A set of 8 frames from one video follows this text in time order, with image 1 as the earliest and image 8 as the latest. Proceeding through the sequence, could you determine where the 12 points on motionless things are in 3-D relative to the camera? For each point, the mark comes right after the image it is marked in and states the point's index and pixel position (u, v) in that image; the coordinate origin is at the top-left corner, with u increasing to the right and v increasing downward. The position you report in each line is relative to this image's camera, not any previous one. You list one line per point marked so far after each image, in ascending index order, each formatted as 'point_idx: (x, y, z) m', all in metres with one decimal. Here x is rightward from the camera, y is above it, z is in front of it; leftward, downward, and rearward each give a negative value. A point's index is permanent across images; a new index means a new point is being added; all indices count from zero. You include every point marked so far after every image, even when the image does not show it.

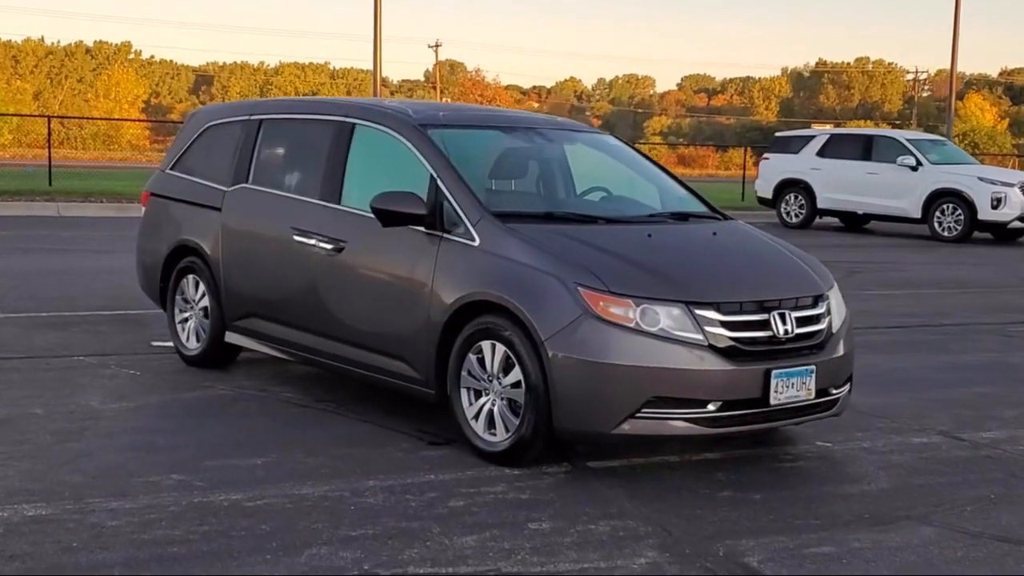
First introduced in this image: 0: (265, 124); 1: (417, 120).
0: (-1.3, +0.9, +7.8) m
1: (-0.5, +0.8, +6.8) m
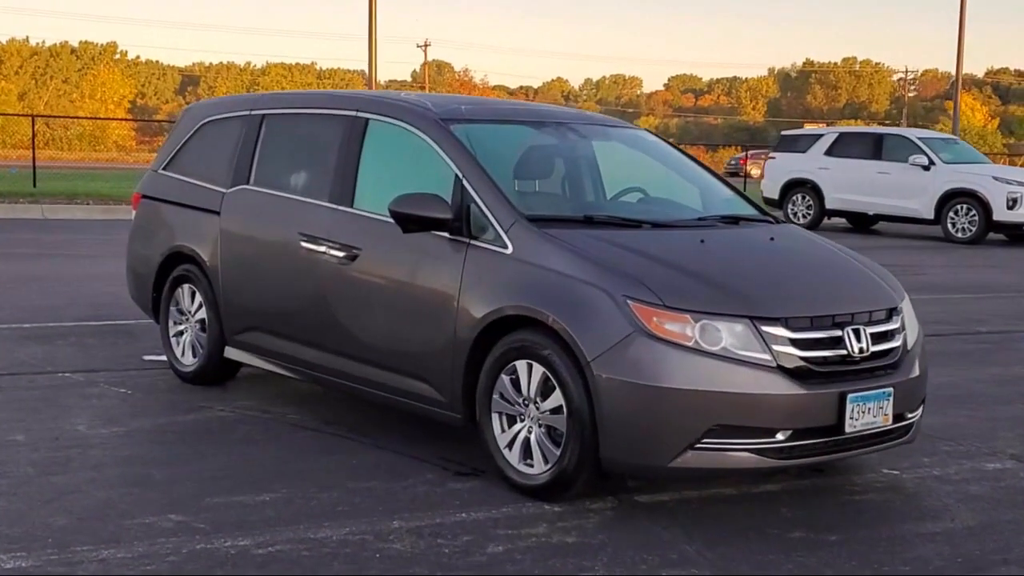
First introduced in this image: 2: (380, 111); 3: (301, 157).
0: (-1.2, +0.8, +7.2) m
1: (-0.3, +0.7, +6.2) m
2: (-0.6, +0.8, +6.4) m
3: (-1.0, +0.6, +6.8) m
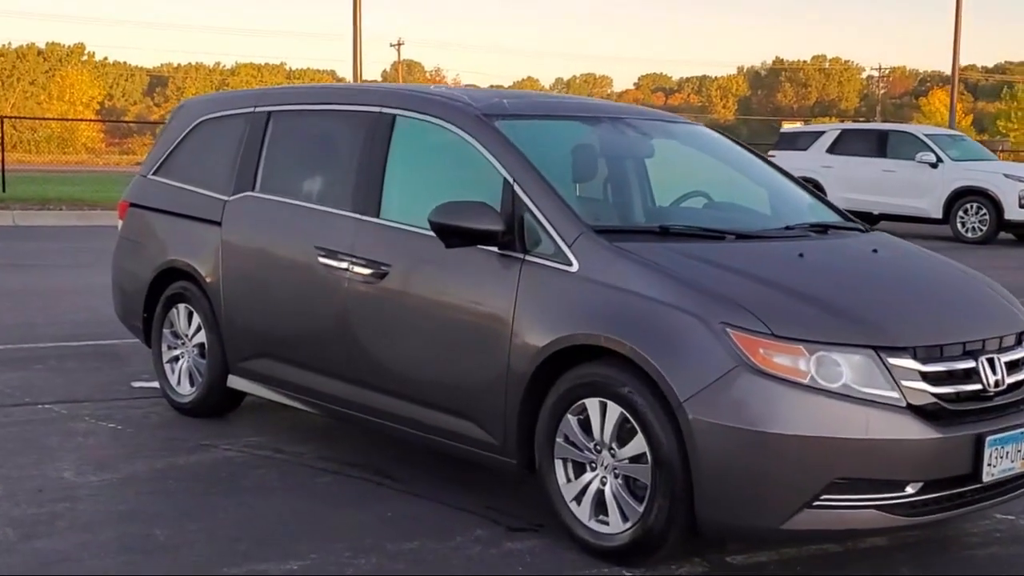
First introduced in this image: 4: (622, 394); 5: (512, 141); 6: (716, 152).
0: (-1.1, +0.7, +6.4) m
1: (-0.1, +0.7, +5.4) m
2: (-0.4, +0.7, +5.6) m
3: (-0.8, +0.5, +6.0) m
4: (+0.3, -0.3, +4.4) m
5: (0.0, +0.5, +5.1) m
6: (+0.8, +0.6, +5.9) m
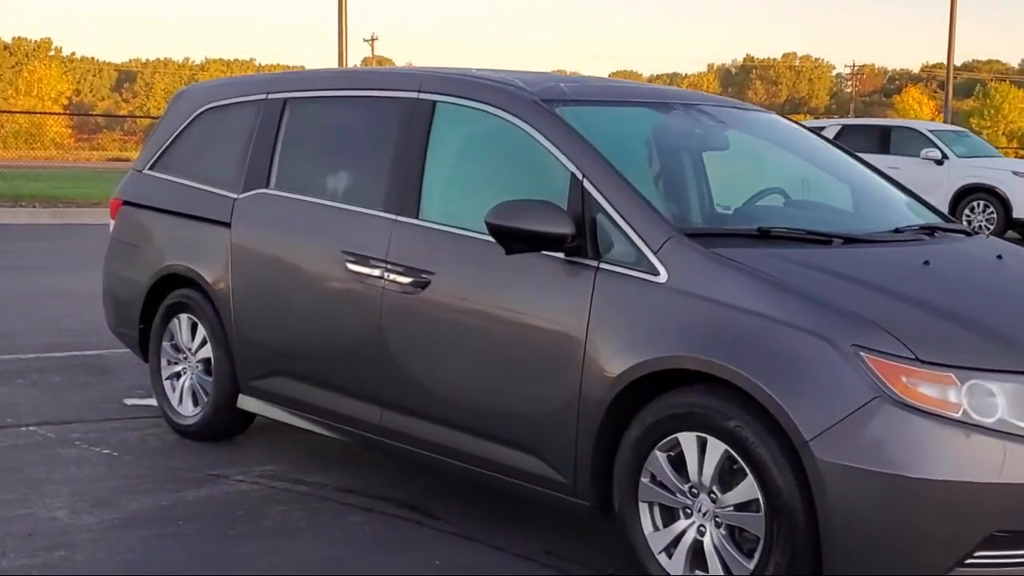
0: (-0.9, +0.7, +5.7) m
1: (+0.1, +0.6, +4.7) m
2: (-0.2, +0.7, +4.9) m
3: (-0.6, +0.5, +5.3) m
4: (+0.6, -0.4, +3.7) m
5: (+0.2, +0.5, +4.4) m
6: (+1.0, +0.5, +5.2) m
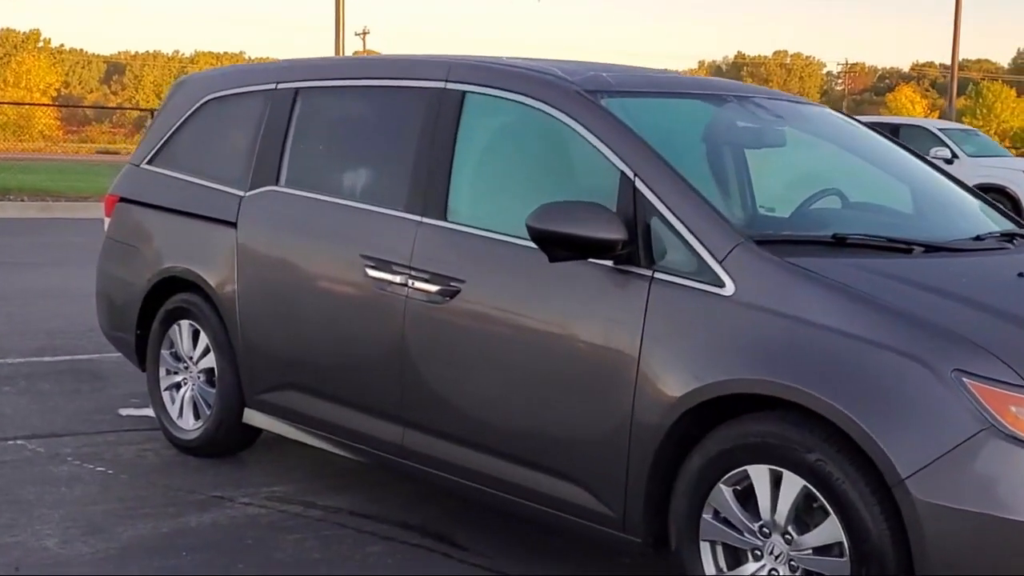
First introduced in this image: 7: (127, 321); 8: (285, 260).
0: (-0.8, +0.7, +5.2) m
1: (+0.2, +0.6, +4.3) m
2: (-0.1, +0.6, +4.5) m
3: (-0.5, +0.5, +4.8) m
4: (+0.7, -0.4, +3.3) m
5: (+0.3, +0.5, +4.0) m
6: (+1.1, +0.5, +4.8) m
7: (-1.6, -0.1, +5.8) m
8: (-0.8, +0.1, +4.9) m
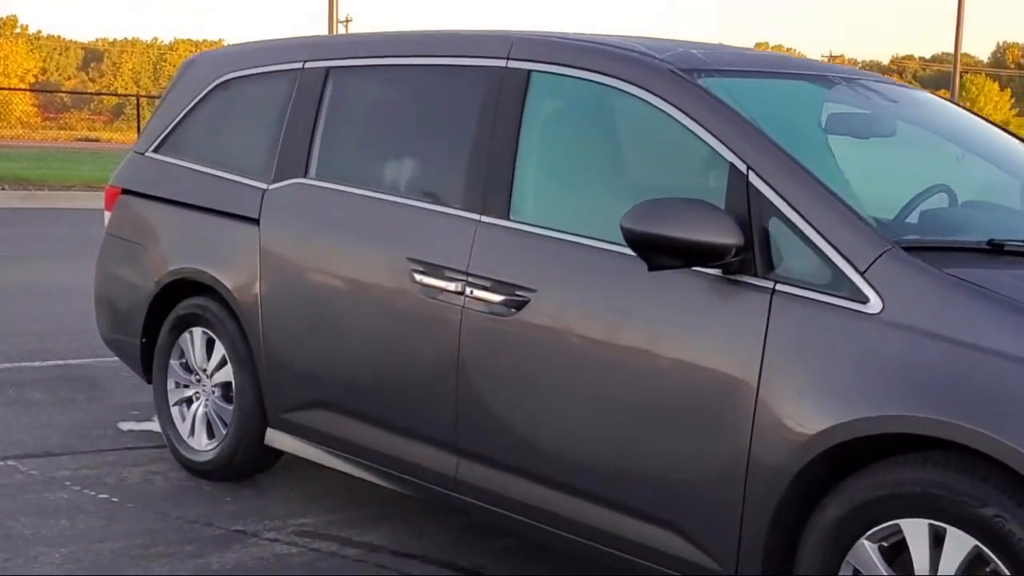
0: (-0.6, +0.7, +4.6) m
1: (+0.4, +0.6, +3.7) m
2: (+0.1, +0.6, +3.9) m
3: (-0.3, +0.5, +4.2) m
4: (+0.9, -0.4, +2.7) m
5: (+0.5, +0.4, +3.4) m
6: (+1.3, +0.5, +4.2) m
7: (-1.4, -0.1, +5.2) m
8: (-0.6, +0.1, +4.3) m
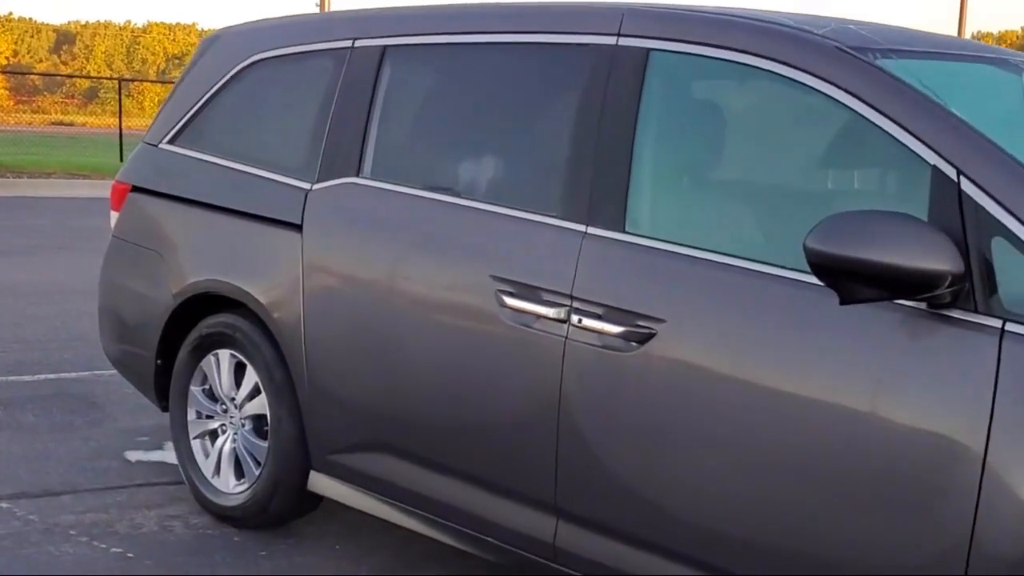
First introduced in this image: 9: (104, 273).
0: (-0.3, +0.6, +3.9) m
1: (+0.6, +0.5, +3.0) m
2: (+0.4, +0.6, +3.2) m
3: (-0.1, +0.4, +3.5) m
4: (+1.2, -0.5, +2.0) m
5: (+0.8, +0.4, +2.8) m
6: (+1.6, +0.4, +3.6) m
7: (-1.2, -0.2, +4.5) m
8: (-0.3, 0.0, +3.6) m
9: (-1.3, 0.0, +4.7) m
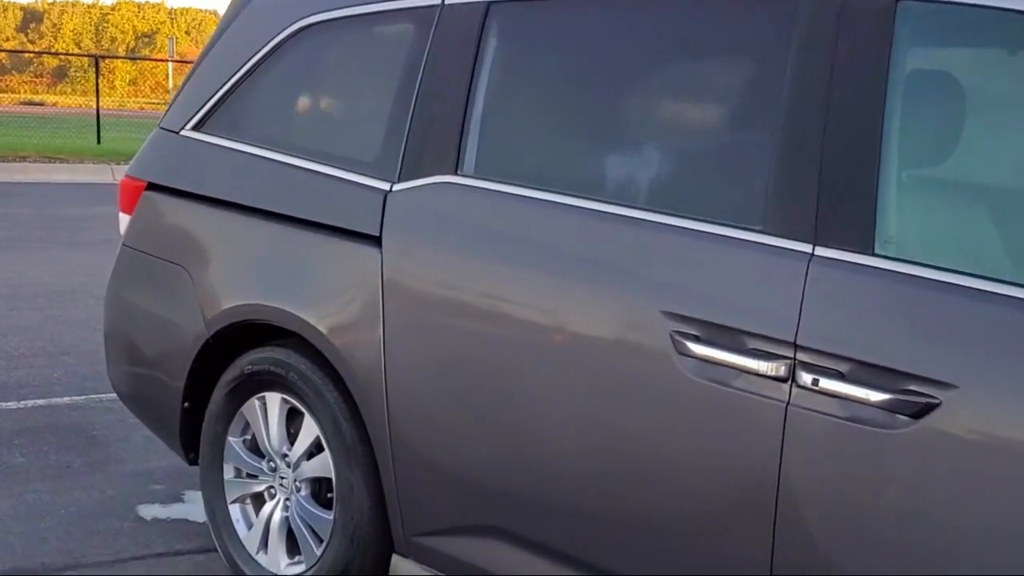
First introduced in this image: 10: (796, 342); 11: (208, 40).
0: (0.0, +0.6, +3.0) m
1: (+1.0, +0.4, +2.1) m
2: (+0.7, +0.5, +2.3) m
3: (+0.2, +0.3, +2.6) m
4: (+1.5, -0.6, +1.2) m
5: (+1.1, +0.3, +1.9) m
6: (+1.9, +0.3, +2.7) m
7: (-0.9, -0.2, +3.6) m
8: (0.0, 0.0, +2.7) m
9: (-1.0, 0.0, +3.8) m
10: (+0.5, -0.1, +2.2) m
11: (-0.8, +0.6, +3.7) m
